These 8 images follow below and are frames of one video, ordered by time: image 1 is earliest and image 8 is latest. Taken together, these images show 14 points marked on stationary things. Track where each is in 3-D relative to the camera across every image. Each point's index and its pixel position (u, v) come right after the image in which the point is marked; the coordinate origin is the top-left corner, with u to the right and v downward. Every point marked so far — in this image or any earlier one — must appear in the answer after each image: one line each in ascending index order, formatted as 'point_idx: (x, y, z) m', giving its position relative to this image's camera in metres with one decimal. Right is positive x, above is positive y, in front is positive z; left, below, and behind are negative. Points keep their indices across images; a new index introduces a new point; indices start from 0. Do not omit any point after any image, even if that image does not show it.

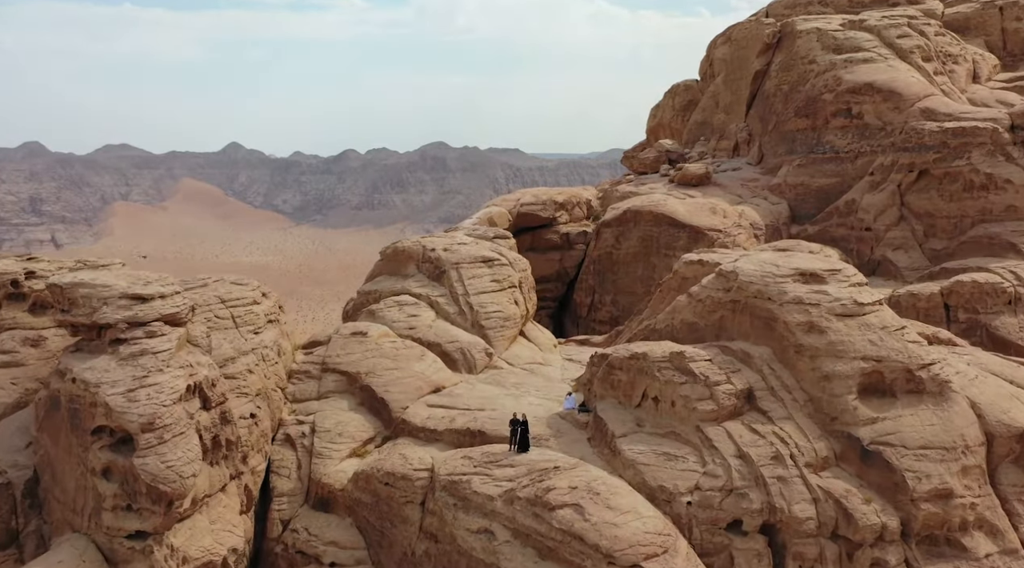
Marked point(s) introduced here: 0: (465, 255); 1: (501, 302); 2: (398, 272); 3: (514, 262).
0: (-0.9, +0.5, +18.3) m
1: (-0.2, -0.3, +17.7) m
2: (-2.2, +0.2, +18.9) m
3: (0.0, +0.4, +18.7) m
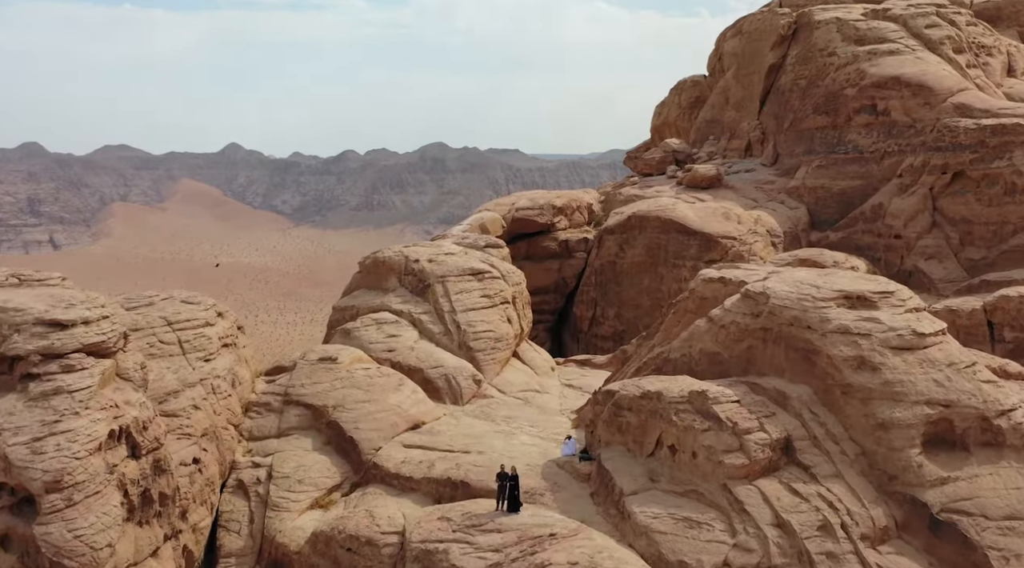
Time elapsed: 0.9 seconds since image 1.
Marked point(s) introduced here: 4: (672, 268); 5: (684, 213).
0: (-1.0, +0.3, +16.4) m
1: (-0.3, -0.6, +15.8) m
2: (-2.3, 0.0, +16.9) m
3: (-0.1, +0.2, +16.8) m
4: (+3.3, +0.3, +19.9) m
5: (+3.6, +1.5, +20.1) m
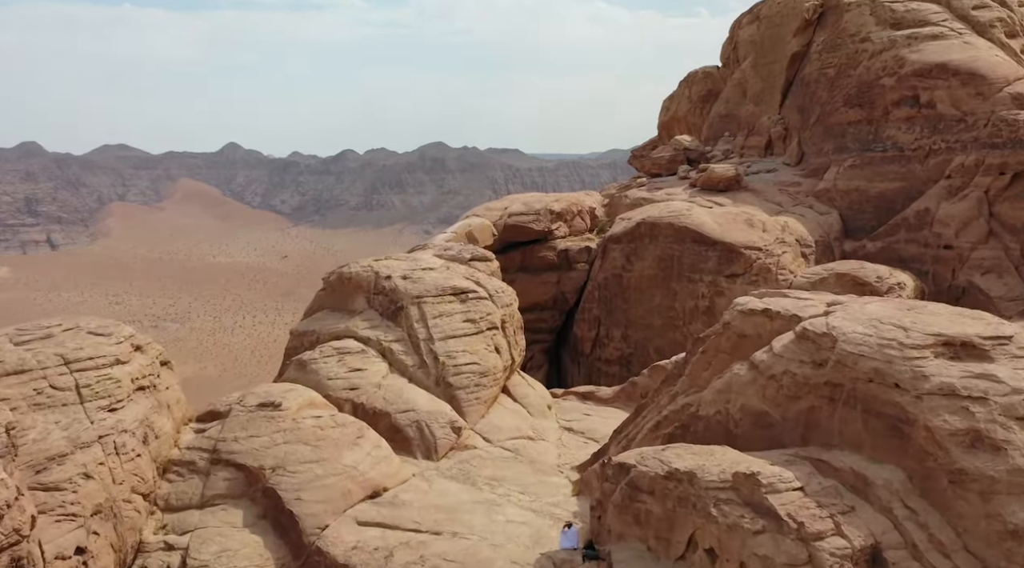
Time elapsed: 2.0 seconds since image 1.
0: (-1.2, 0.0, +13.8) m
1: (-0.5, -0.9, +13.2) m
2: (-2.5, -0.3, +14.3) m
3: (-0.2, -0.1, +14.2) m
4: (+3.1, 0.0, +17.4) m
5: (+3.4, +1.1, +17.5) m
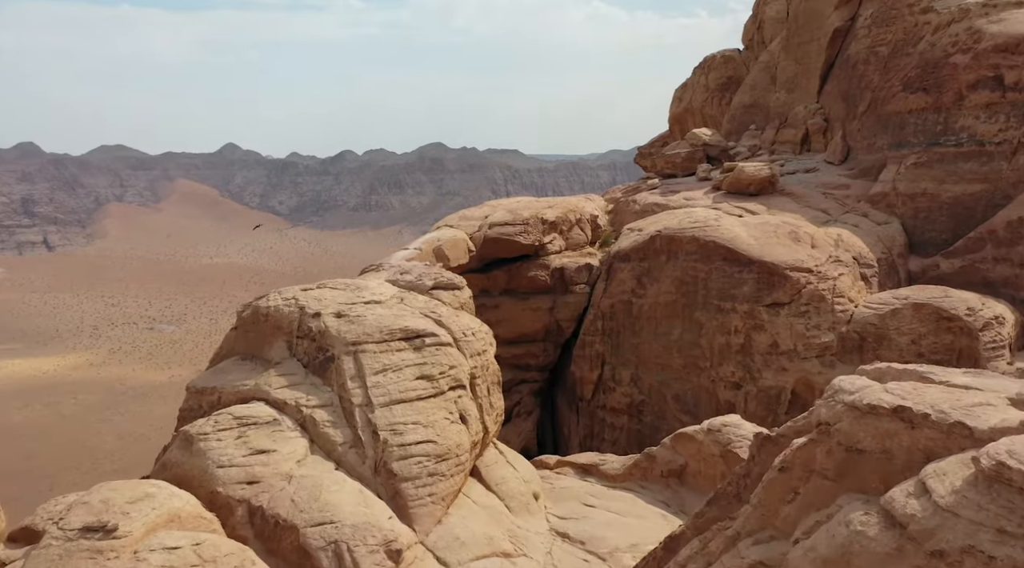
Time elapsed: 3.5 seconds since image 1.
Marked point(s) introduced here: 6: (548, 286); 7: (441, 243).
0: (-1.4, -0.4, +10.0) m
1: (-0.8, -1.3, +9.4) m
2: (-2.8, -0.7, +10.6) m
3: (-0.5, -0.6, +10.4) m
4: (+2.9, -0.4, +13.6) m
5: (+3.1, +0.7, +13.7) m
6: (+0.6, 0.0, +15.7) m
7: (-1.0, +0.6, +14.1) m
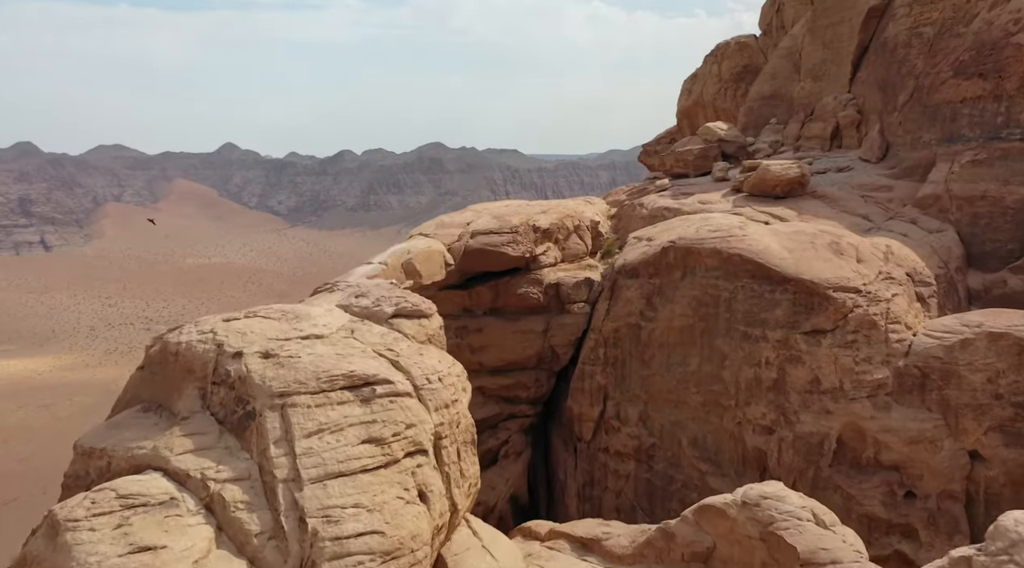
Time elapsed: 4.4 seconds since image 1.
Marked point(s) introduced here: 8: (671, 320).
0: (-1.6, -0.7, +7.7) m
1: (-0.9, -1.6, +7.1) m
2: (-2.9, -1.0, +8.2) m
3: (-0.7, -0.8, +8.1) m
4: (+2.7, -0.6, +11.3) m
5: (+2.9, +0.5, +11.4) m
6: (+0.4, -0.3, +13.4) m
7: (-1.2, +0.3, +11.8) m
8: (+1.9, -0.4, +11.8) m
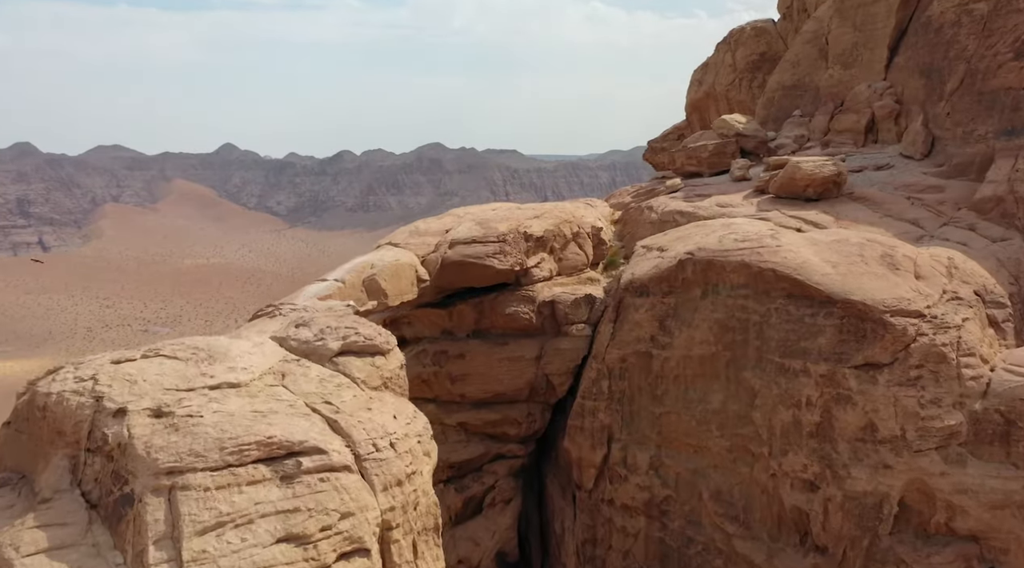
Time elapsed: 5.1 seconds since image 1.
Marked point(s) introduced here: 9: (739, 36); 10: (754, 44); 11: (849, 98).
0: (-1.8, -0.9, +5.7) m
1: (-1.1, -1.8, +5.0) m
2: (-3.1, -1.2, +6.2) m
3: (-0.8, -1.0, +6.1) m
4: (+2.5, -0.8, +9.2) m
5: (+2.8, +0.3, +9.4) m
6: (+0.2, -0.5, +11.4) m
7: (-1.4, +0.1, +9.7) m
8: (+1.8, -0.7, +9.8) m
9: (+4.5, +4.9, +19.3) m
10: (+4.7, +4.7, +19.1) m
11: (+5.3, +2.9, +15.3) m
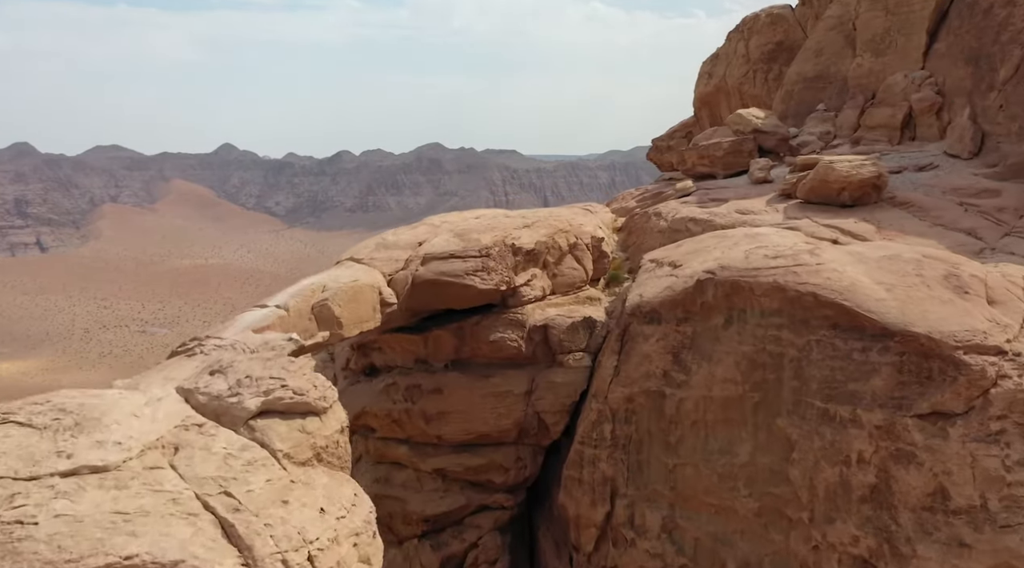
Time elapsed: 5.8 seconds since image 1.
0: (-1.9, -1.1, +3.9) m
1: (-1.2, -2.0, +3.3) m
2: (-3.2, -1.4, +4.5) m
3: (-1.0, -1.2, +4.3) m
4: (+2.4, -1.1, +7.5) m
5: (+2.6, 0.0, +7.6) m
6: (+0.1, -0.7, +9.6) m
7: (-1.5, -0.1, +8.0) m
8: (+1.6, -0.9, +8.1) m
9: (+4.4, +4.7, +17.6) m
10: (+4.6, +4.5, +17.4) m
11: (+5.2, +2.7, +13.6) m
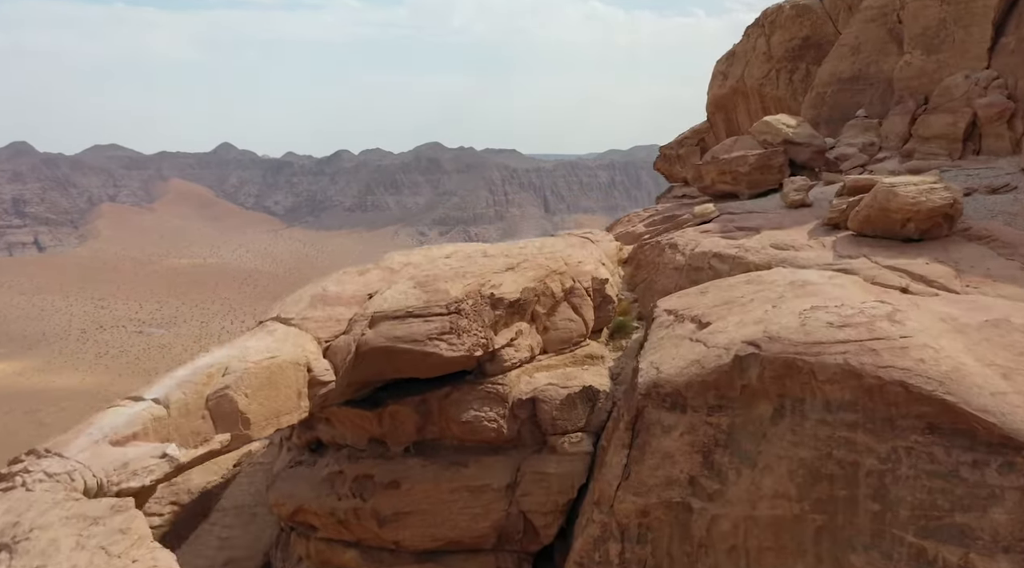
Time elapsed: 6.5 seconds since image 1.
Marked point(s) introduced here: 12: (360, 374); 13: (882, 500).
0: (-2.1, -1.6, +1.8) m
1: (-1.4, -2.5, +1.1) m
2: (-3.4, -1.9, +2.3) m
3: (-1.1, -1.7, +2.2) m
4: (+2.2, -1.5, +5.3) m
5: (+2.5, -0.4, +5.5) m
6: (-0.1, -1.2, +7.4) m
7: (-1.7, -0.6, +5.8) m
8: (+1.5, -1.3, +5.9) m
9: (+4.2, +4.2, +15.4) m
10: (+4.4, +4.0, +15.2) m
11: (+5.0, +2.2, +11.4) m
12: (-1.1, -0.6, +7.1) m
13: (+2.1, -1.2, +5.5) m
